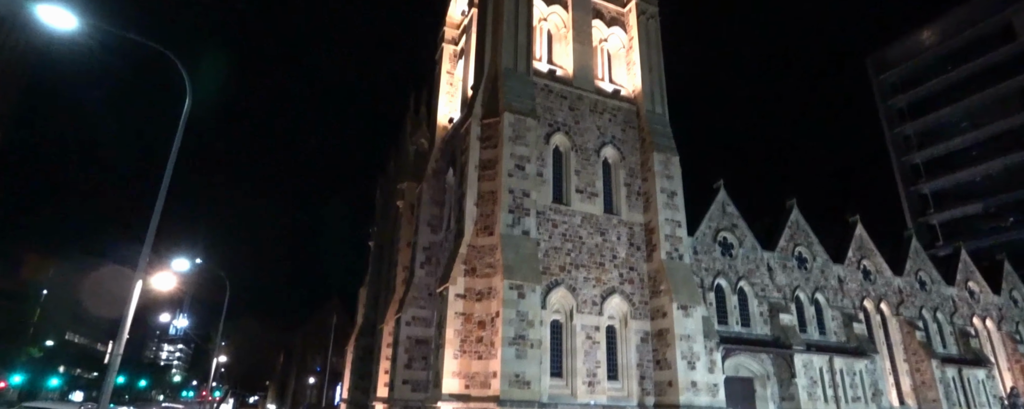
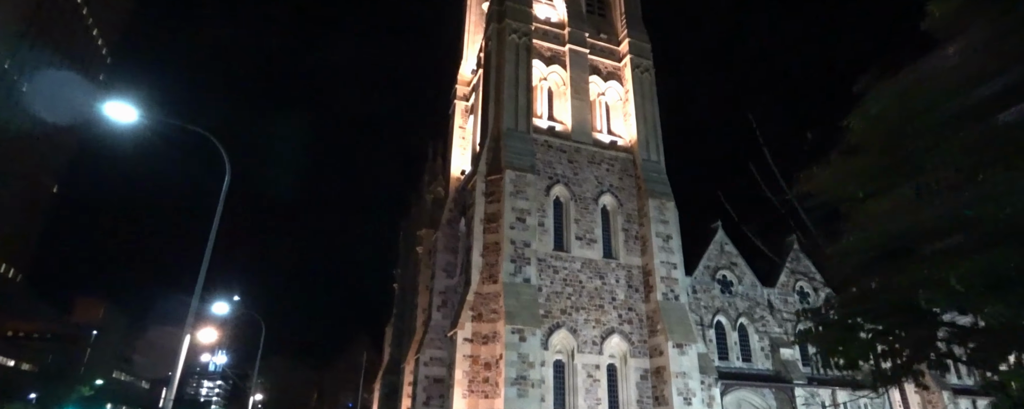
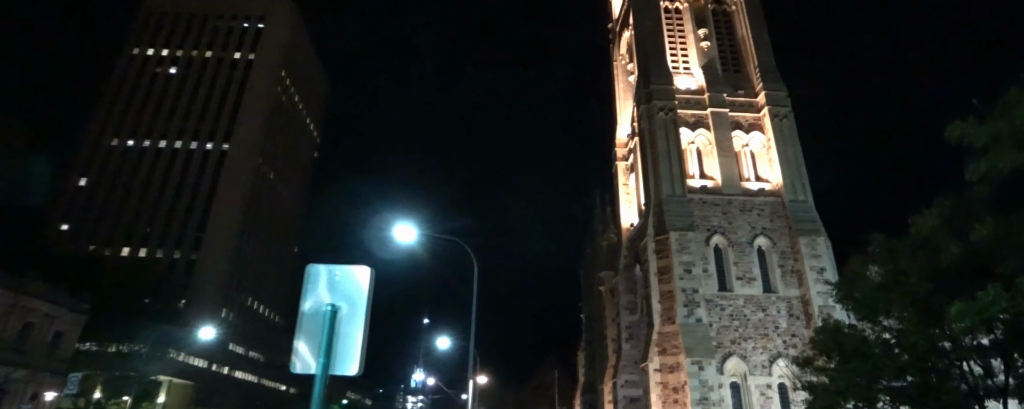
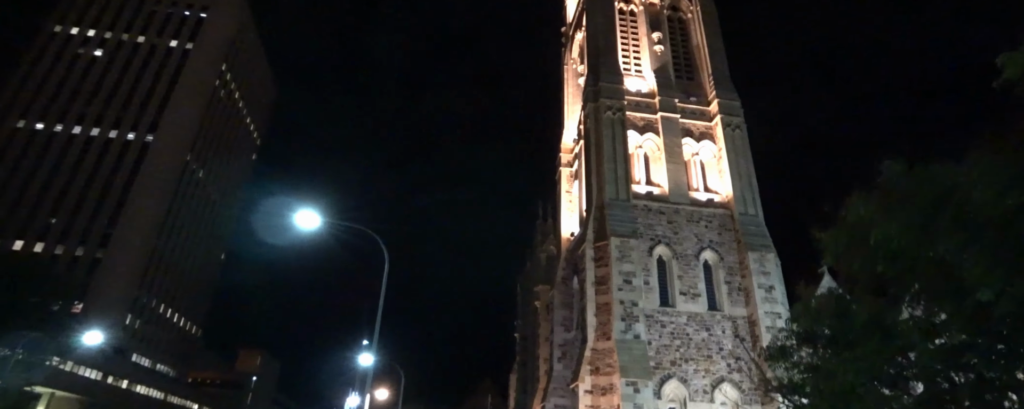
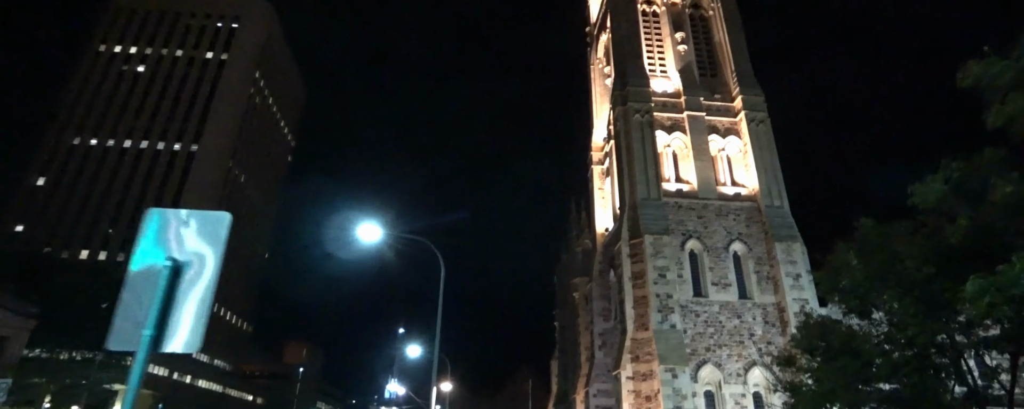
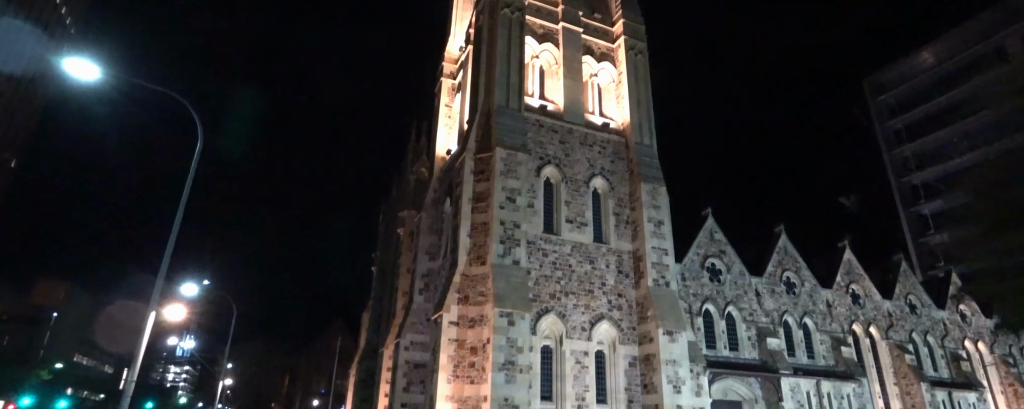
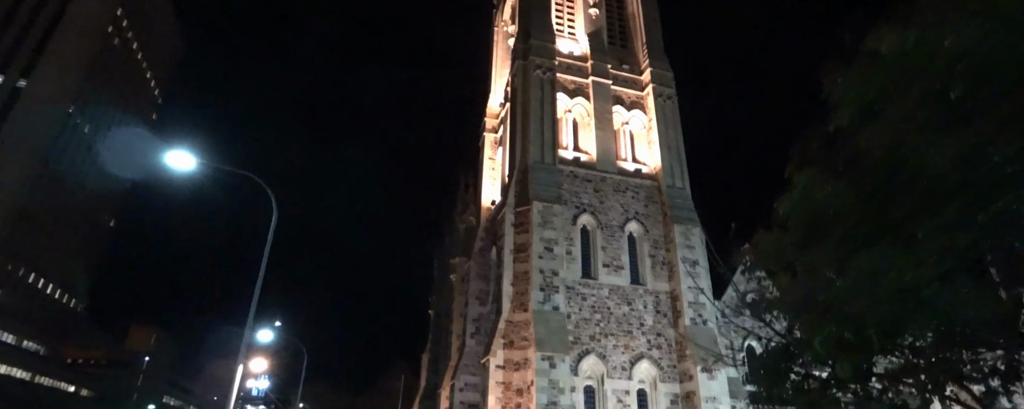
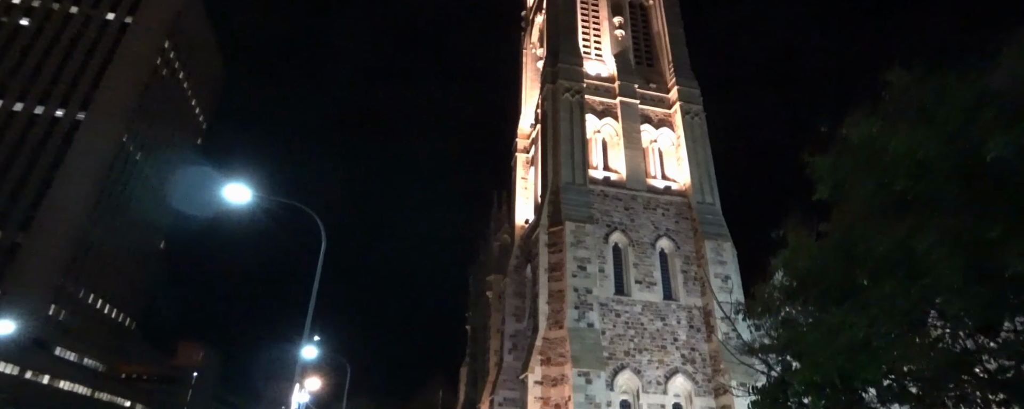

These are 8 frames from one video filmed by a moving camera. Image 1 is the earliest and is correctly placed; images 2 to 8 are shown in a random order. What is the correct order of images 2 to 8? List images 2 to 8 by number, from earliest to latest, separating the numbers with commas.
6, 2, 7, 8, 4, 5, 3
